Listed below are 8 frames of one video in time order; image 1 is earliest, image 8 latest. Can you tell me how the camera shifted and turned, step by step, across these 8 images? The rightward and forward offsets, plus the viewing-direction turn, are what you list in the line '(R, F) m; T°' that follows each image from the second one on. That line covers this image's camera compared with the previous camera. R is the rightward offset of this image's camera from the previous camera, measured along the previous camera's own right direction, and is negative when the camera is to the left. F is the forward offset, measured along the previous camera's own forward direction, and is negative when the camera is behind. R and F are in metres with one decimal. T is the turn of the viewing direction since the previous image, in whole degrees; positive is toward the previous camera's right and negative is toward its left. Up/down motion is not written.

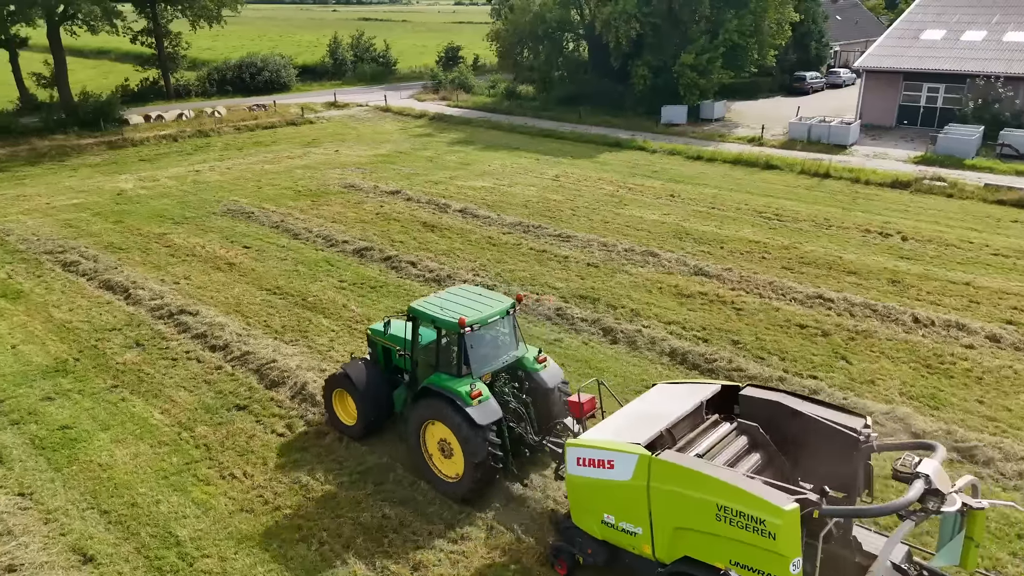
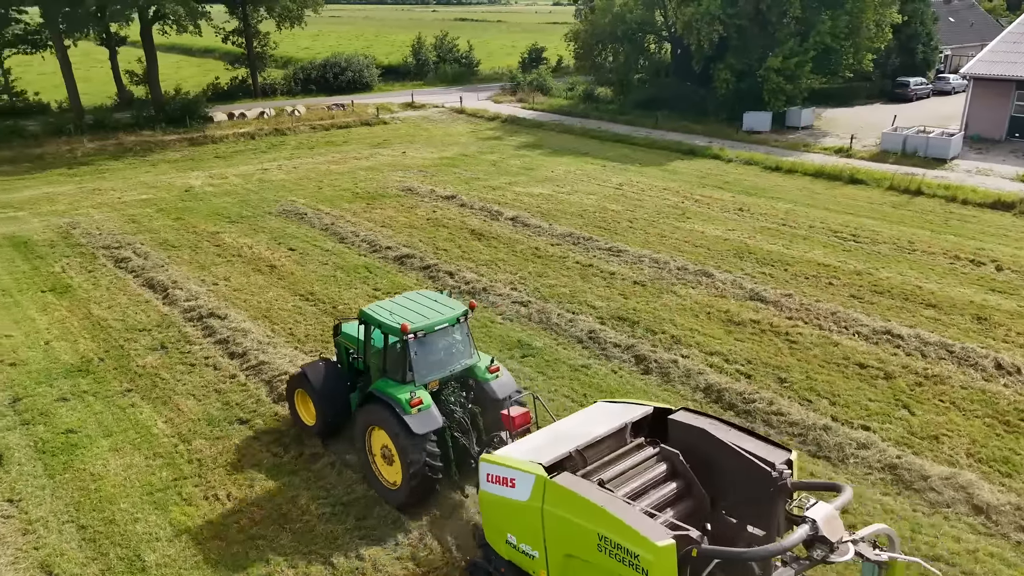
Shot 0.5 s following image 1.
(+0.8, +0.7) m; -7°
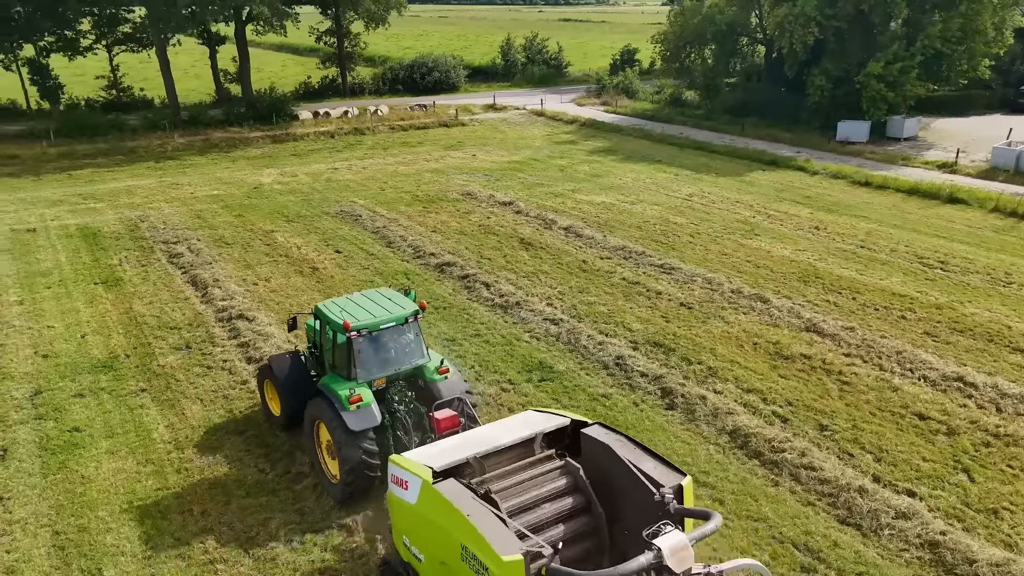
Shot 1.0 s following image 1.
(+0.9, +0.6) m; -7°
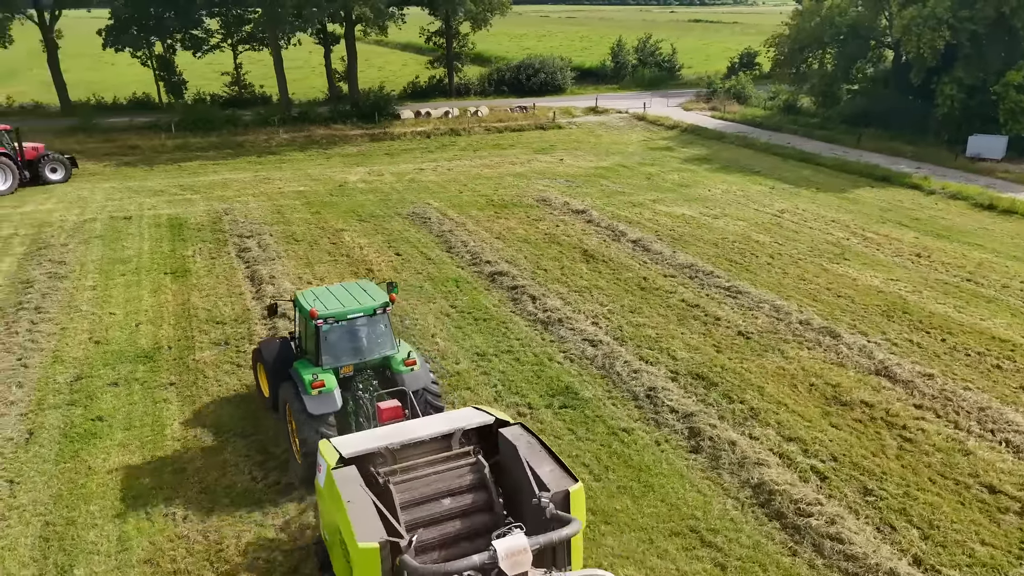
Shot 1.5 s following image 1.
(+1.1, +0.6) m; -9°
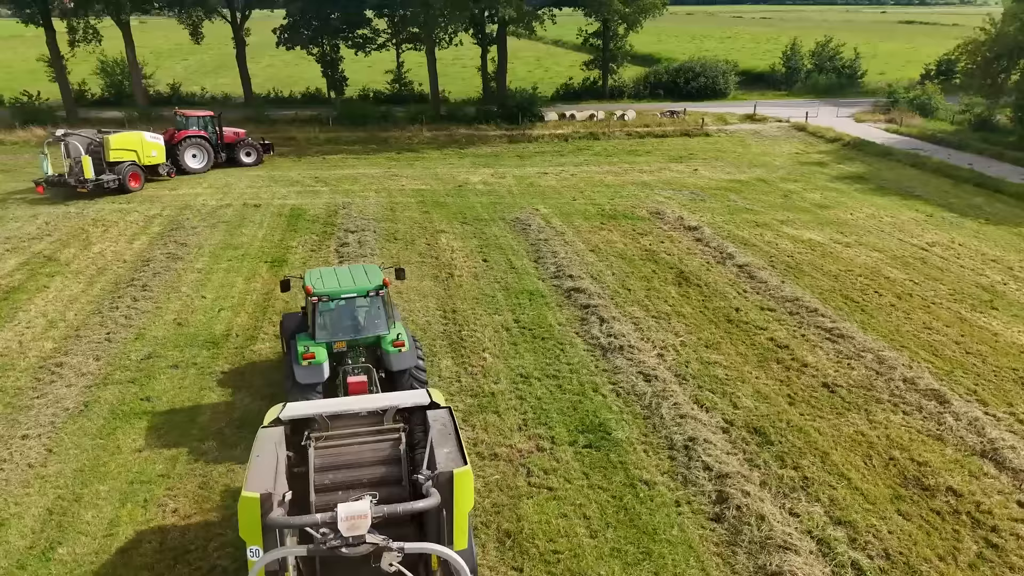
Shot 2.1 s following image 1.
(+1.5, +0.7) m; -13°
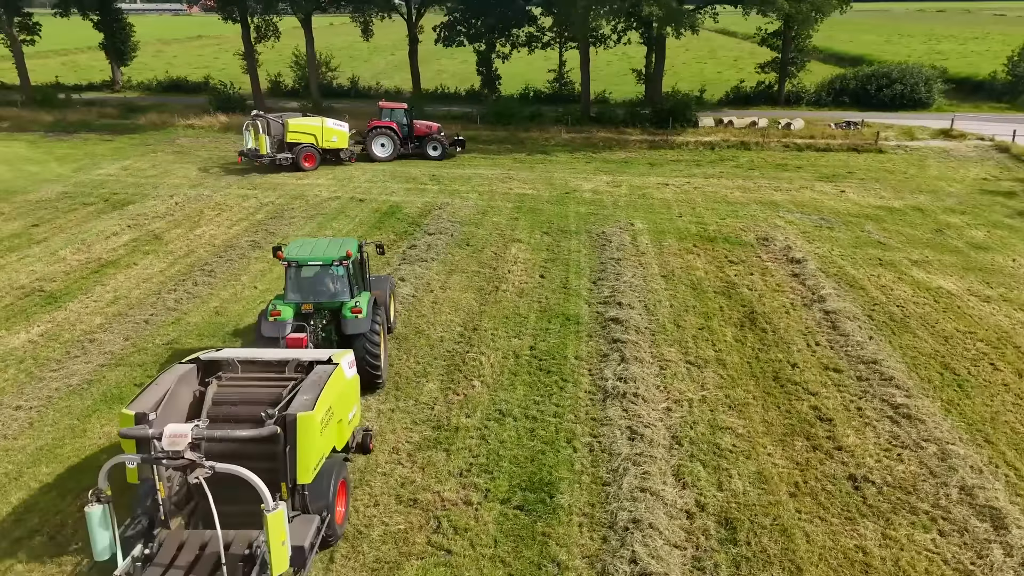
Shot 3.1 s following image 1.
(+2.4, +1.2) m; -15°
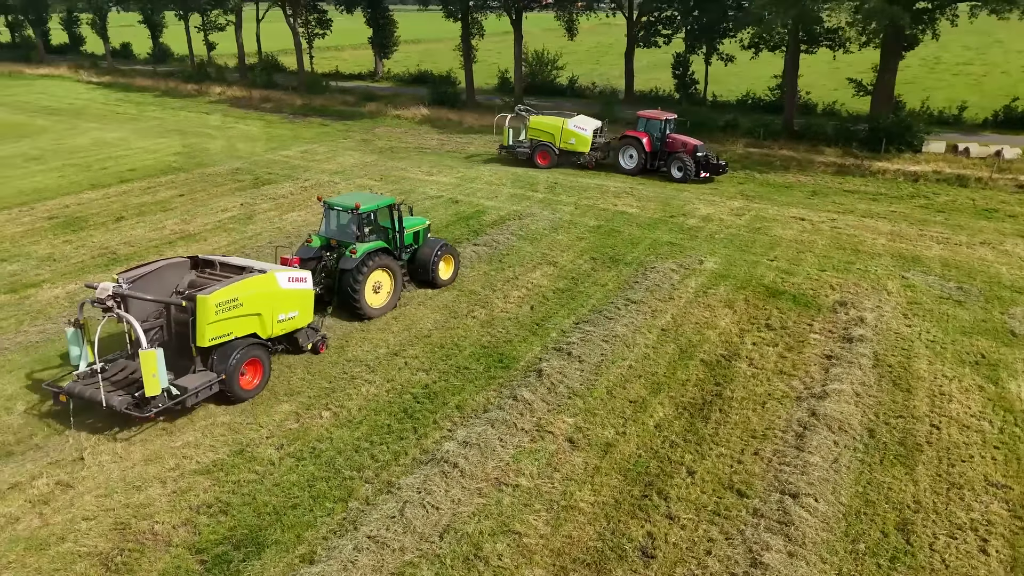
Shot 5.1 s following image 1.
(+4.7, +2.0) m; -22°
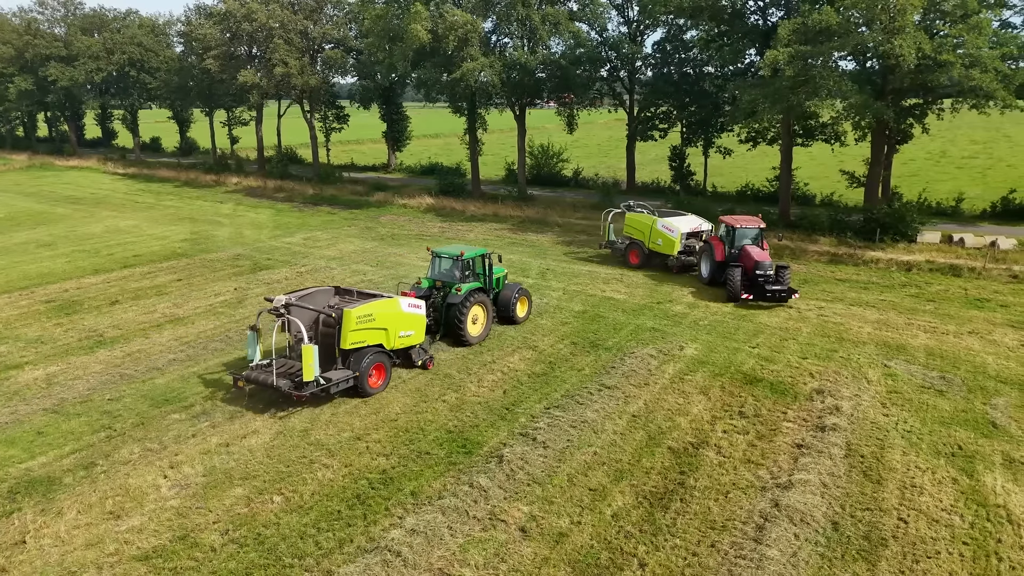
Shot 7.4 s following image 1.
(+0.7, 0.0) m; -1°
